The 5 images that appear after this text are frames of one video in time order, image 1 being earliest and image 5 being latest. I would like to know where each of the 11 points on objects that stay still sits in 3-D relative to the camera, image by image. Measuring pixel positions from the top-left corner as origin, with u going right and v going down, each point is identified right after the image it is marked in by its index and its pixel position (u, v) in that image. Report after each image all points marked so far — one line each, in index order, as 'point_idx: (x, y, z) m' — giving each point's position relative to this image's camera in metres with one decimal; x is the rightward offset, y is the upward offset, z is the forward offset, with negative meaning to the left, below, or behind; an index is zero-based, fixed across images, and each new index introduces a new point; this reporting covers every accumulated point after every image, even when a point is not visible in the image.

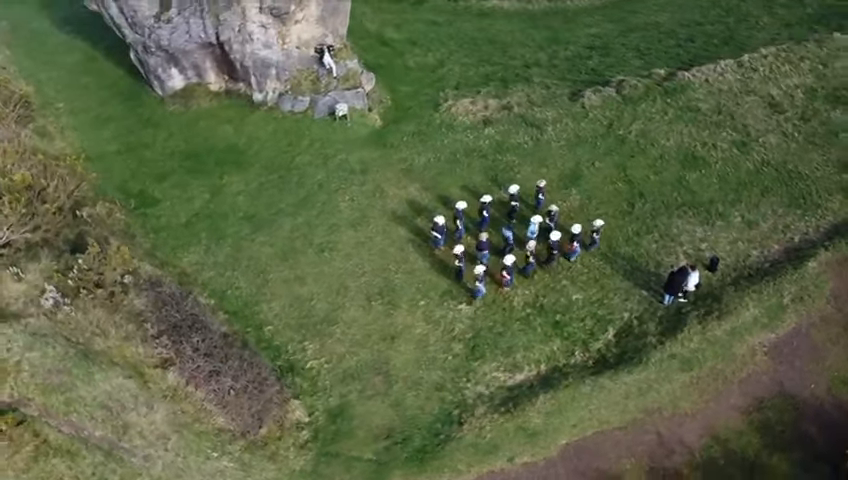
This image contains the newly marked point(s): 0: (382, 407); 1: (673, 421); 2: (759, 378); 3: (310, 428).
0: (-1.2, -5.0, +19.7) m
1: (+7.2, -5.2, +19.1) m
2: (+10.1, -4.2, +20.0) m
3: (-3.2, -5.5, +19.2) m
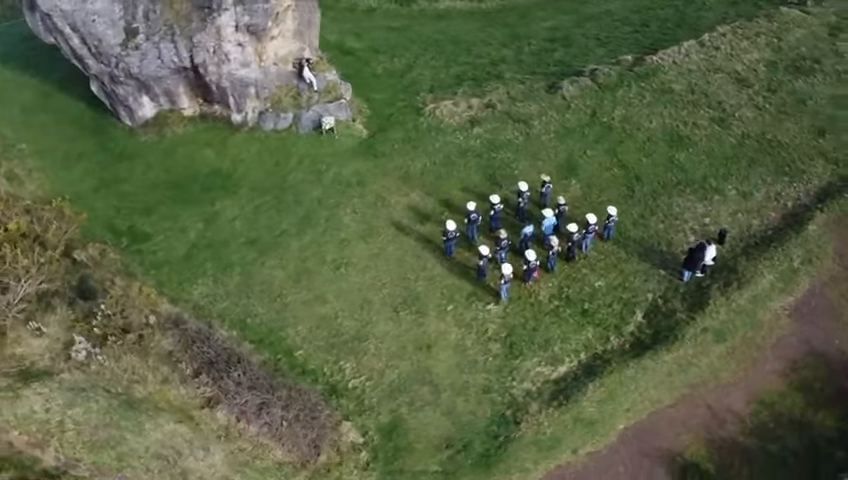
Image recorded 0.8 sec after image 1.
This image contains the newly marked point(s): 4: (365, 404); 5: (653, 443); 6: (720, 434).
0: (+0.4, -5.2, +19.5) m
1: (+8.8, -4.5, +19.7) m
2: (+11.5, -3.2, +20.8) m
3: (-1.5, -5.9, +18.8) m
4: (-1.8, -4.9, +19.9) m
5: (+6.5, -5.7, +18.6) m
6: (+8.4, -5.5, +18.7) m
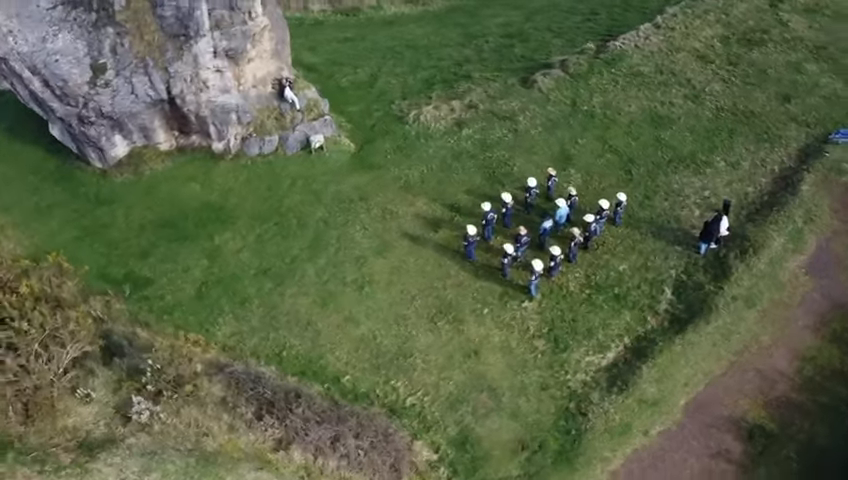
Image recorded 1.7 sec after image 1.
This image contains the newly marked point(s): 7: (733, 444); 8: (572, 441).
0: (+2.4, -5.3, +19.4) m
1: (+10.5, -3.6, +20.6) m
2: (+12.9, -1.9, +22.0) m
3: (+0.6, -6.3, +18.5) m
4: (+0.1, -5.3, +19.6) m
5: (+8.5, -5.0, +19.3) m
6: (+10.4, -4.6, +19.6) m
7: (+8.7, -5.7, +18.5) m
8: (+4.2, -5.7, +18.8) m
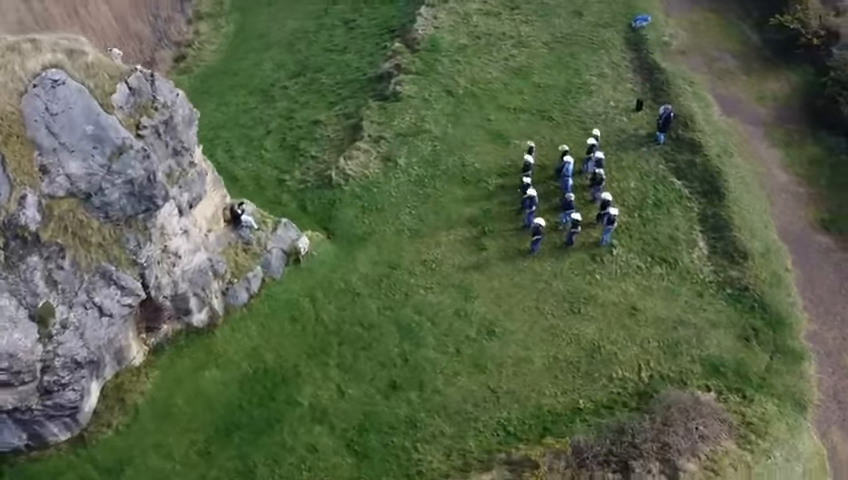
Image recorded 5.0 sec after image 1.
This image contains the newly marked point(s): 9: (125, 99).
0: (+9.6, -3.1, +21.9) m
1: (+13.9, +2.5, +26.5) m
2: (+14.0, +4.8, +28.7) m
3: (+9.3, -4.7, +20.4) m
4: (+7.9, -4.3, +21.0) m
5: (+13.9, +0.4, +24.6) m
6: (+14.8, +1.7, +25.8) m
7: (+14.7, 0.0, +24.2) m
8: (+11.4, -2.4, +22.2) m
9: (-8.9, +4.2, +19.6) m
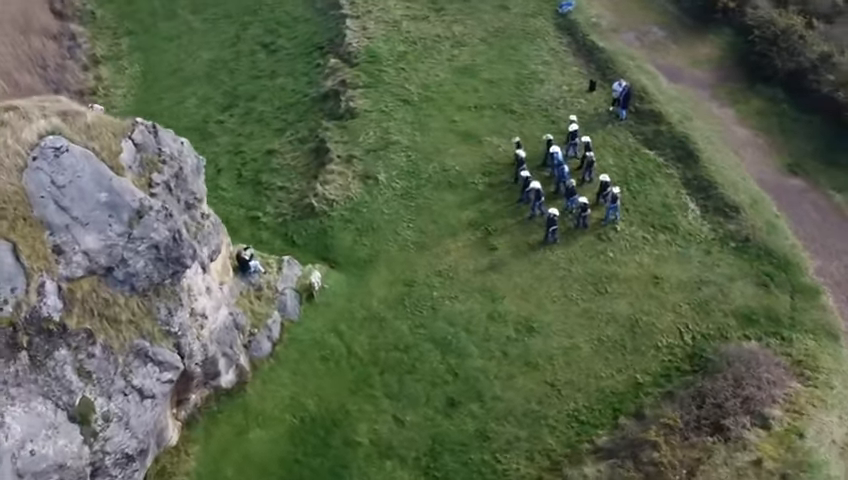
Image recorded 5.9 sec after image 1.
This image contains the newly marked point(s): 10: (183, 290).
0: (+10.9, -1.6, +23.2) m
1: (+13.2, +4.5, +28.5) m
2: (+12.5, +6.8, +30.6) m
3: (+11.2, -3.2, +21.7) m
4: (+9.7, -3.1, +22.0) m
5: (+13.9, +2.5, +26.6) m
6: (+14.3, +3.9, +27.9) m
7: (+14.8, +2.3, +26.3) m
8: (+12.4, -0.6, +23.8) m
9: (-8.0, +2.2, +17.7) m
10: (-6.9, -1.5, +18.6) m
